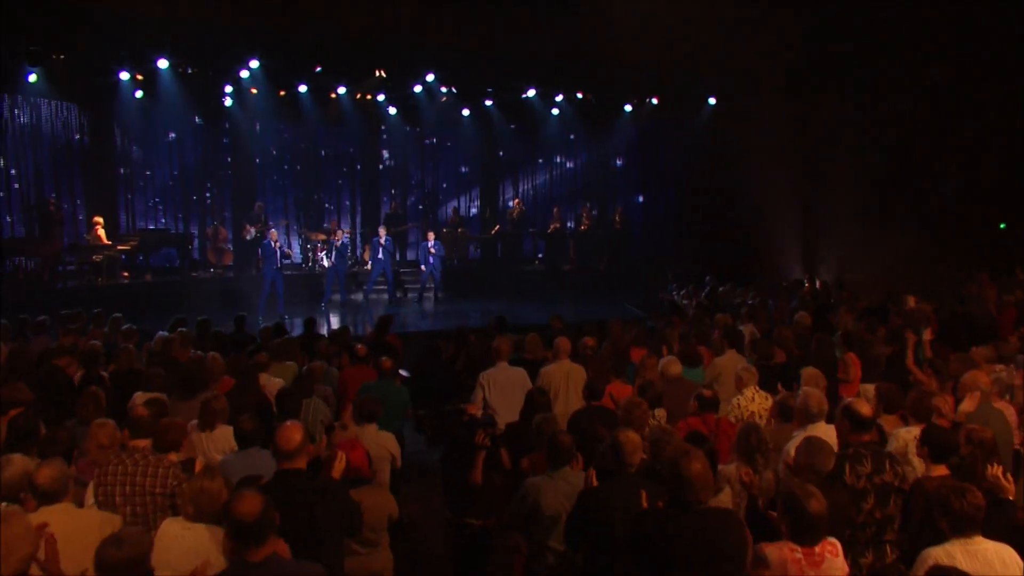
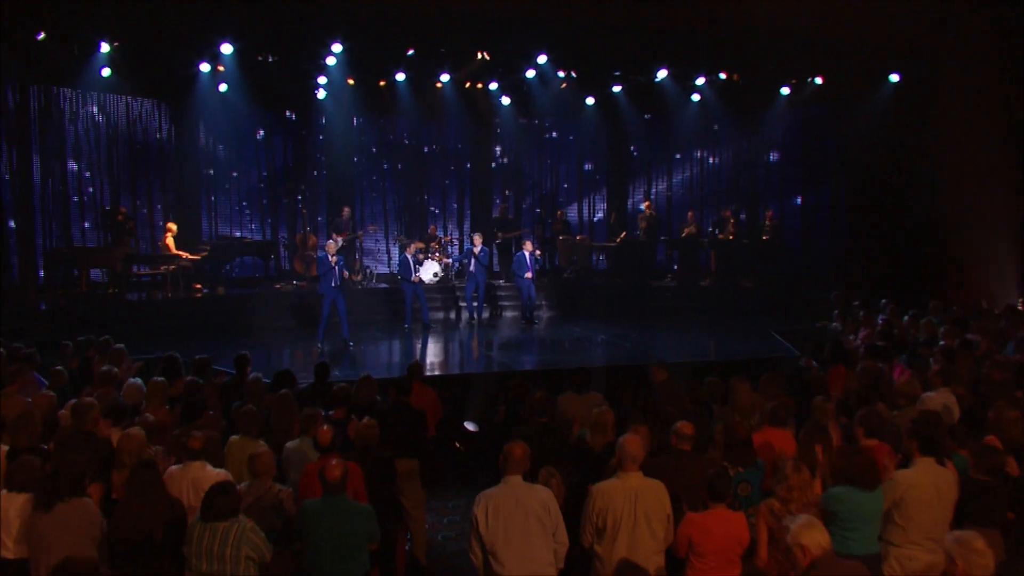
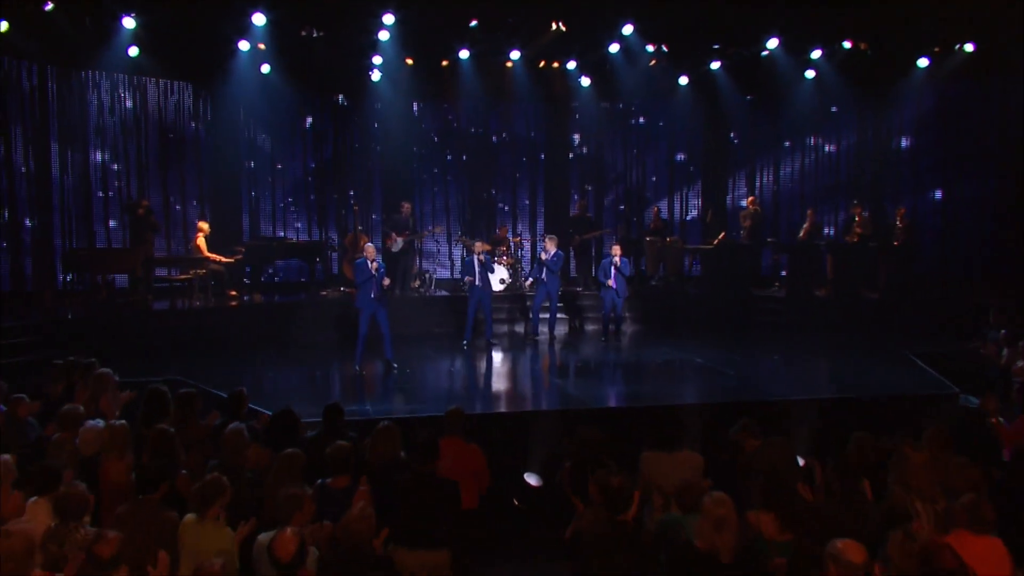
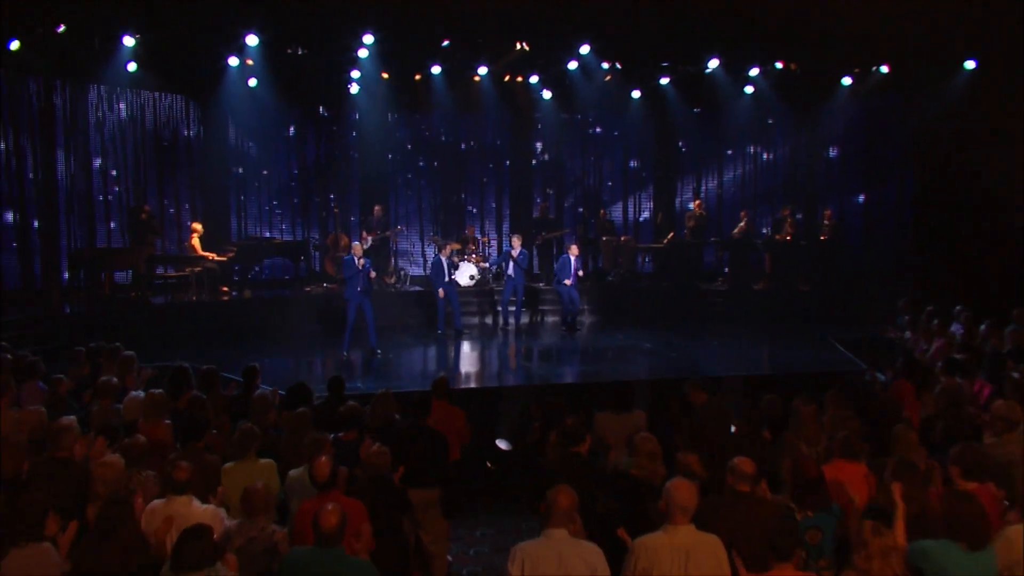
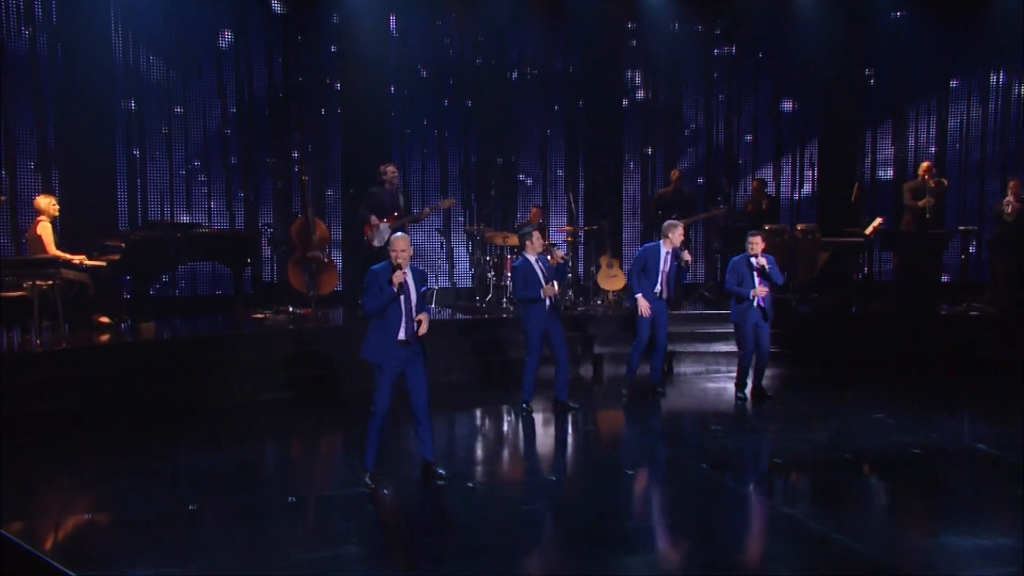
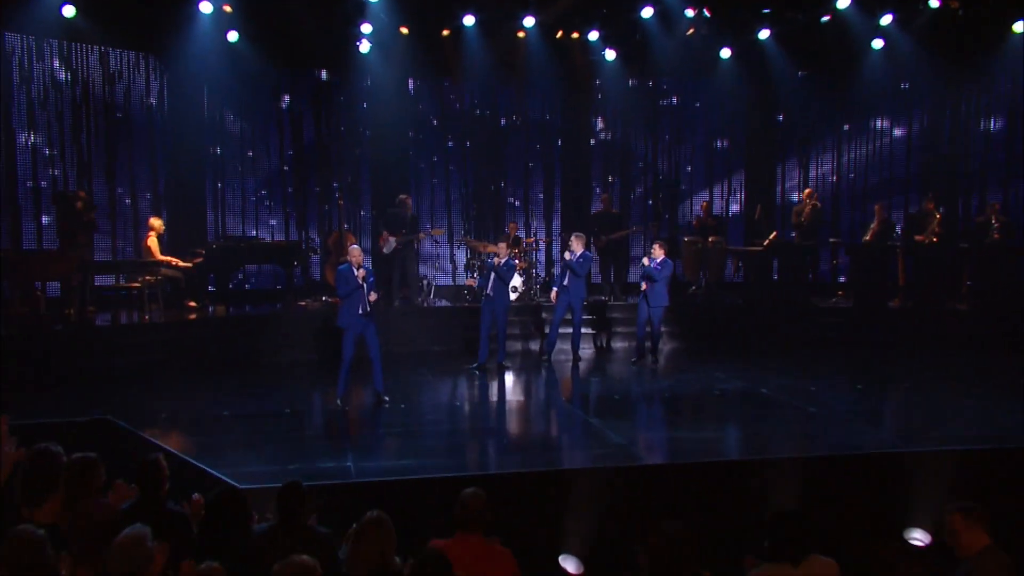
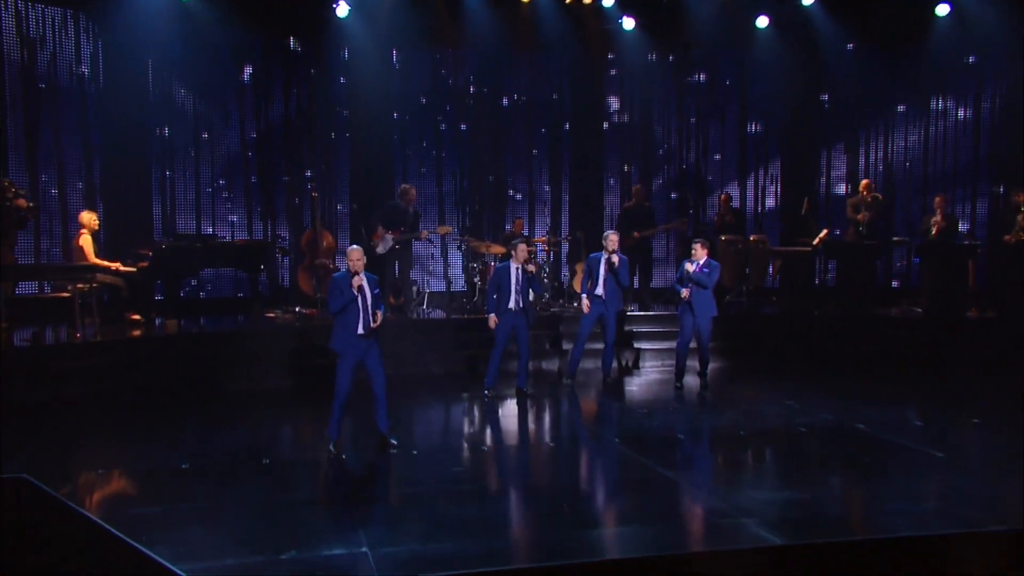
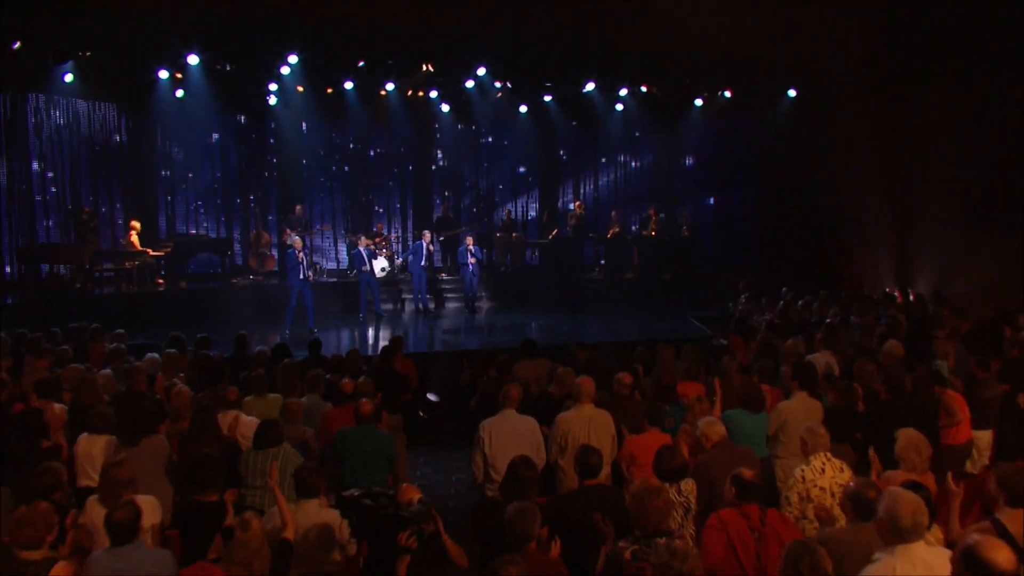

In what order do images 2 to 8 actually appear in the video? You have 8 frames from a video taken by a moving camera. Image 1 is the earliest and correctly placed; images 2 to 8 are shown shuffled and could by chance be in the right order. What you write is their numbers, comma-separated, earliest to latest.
8, 2, 4, 3, 6, 7, 5
